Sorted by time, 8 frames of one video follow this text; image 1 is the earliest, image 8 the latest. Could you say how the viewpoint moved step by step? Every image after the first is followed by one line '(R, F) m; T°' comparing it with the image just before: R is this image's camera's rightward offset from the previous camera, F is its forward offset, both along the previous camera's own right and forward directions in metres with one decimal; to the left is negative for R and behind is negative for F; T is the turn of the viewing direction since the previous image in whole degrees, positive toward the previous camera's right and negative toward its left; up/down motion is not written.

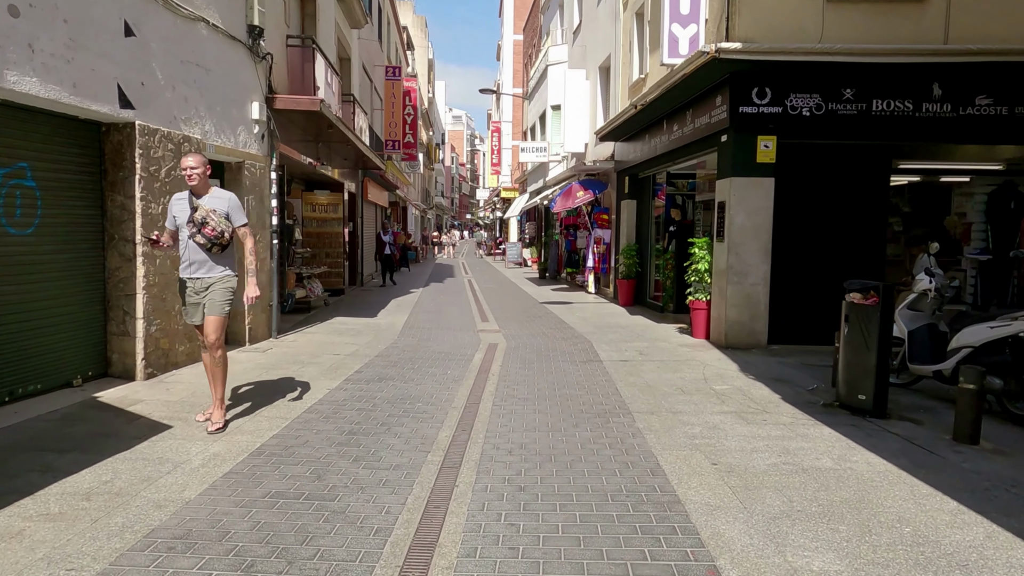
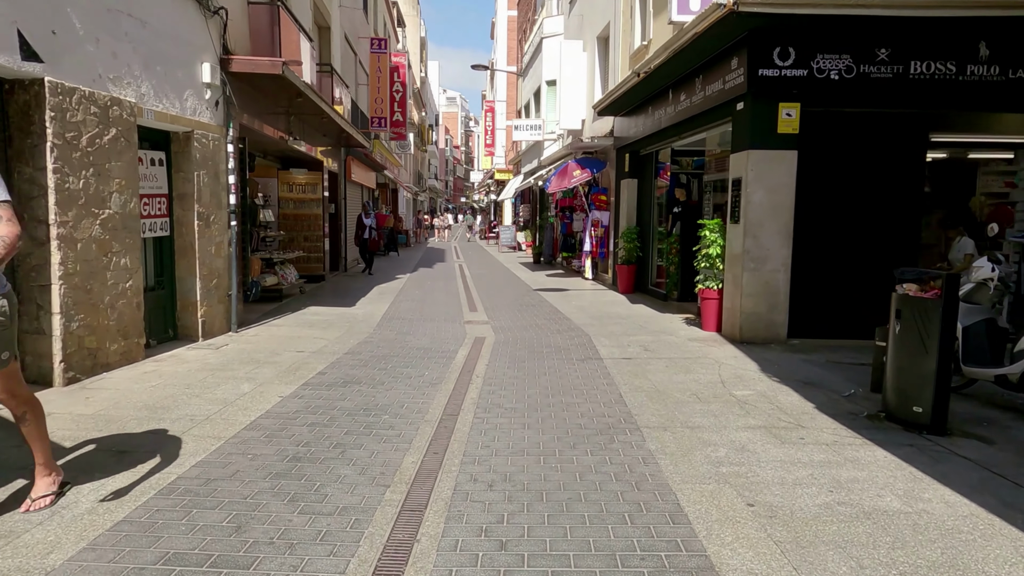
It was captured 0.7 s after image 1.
(+0.1, +1.0) m; 0°
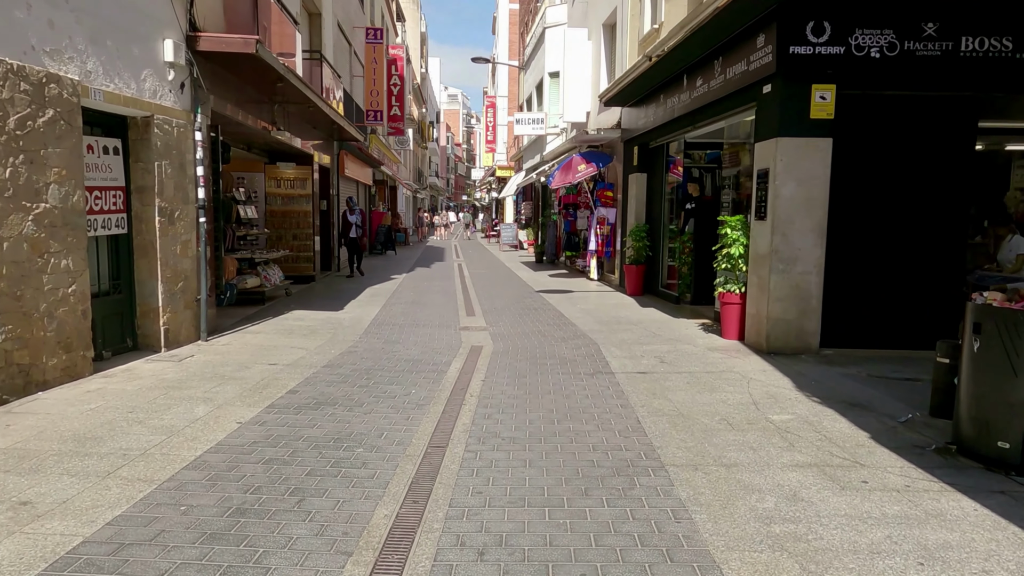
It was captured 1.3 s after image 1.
(0.0, +0.9) m; 0°
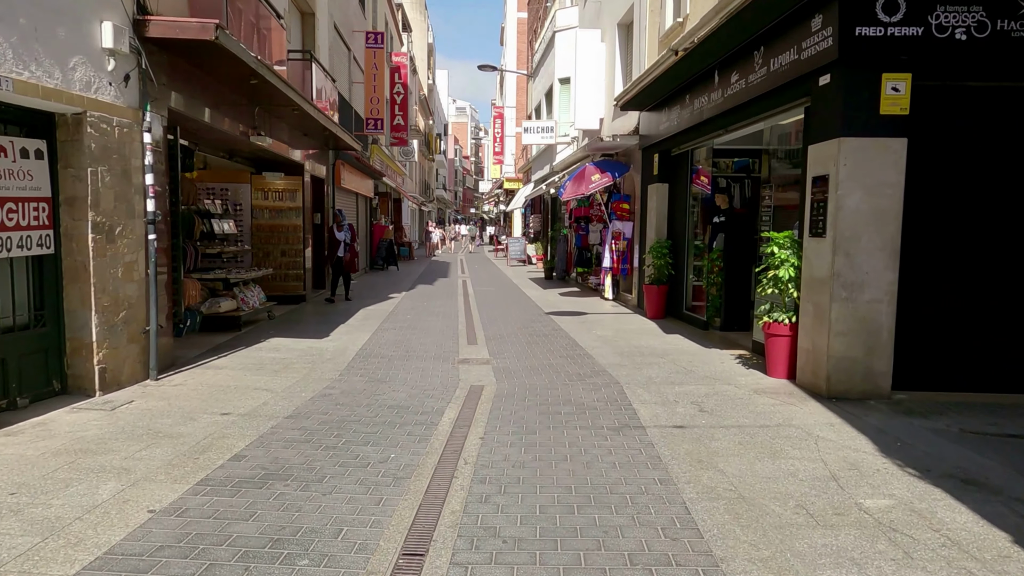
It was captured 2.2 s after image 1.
(0.0, +1.2) m; -1°
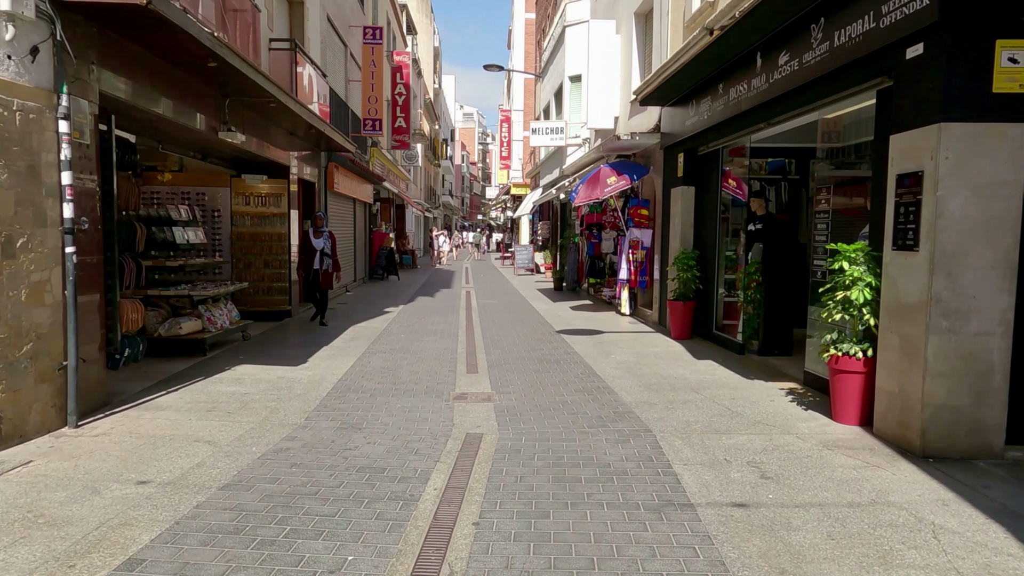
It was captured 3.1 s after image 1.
(0.0, +1.3) m; -1°
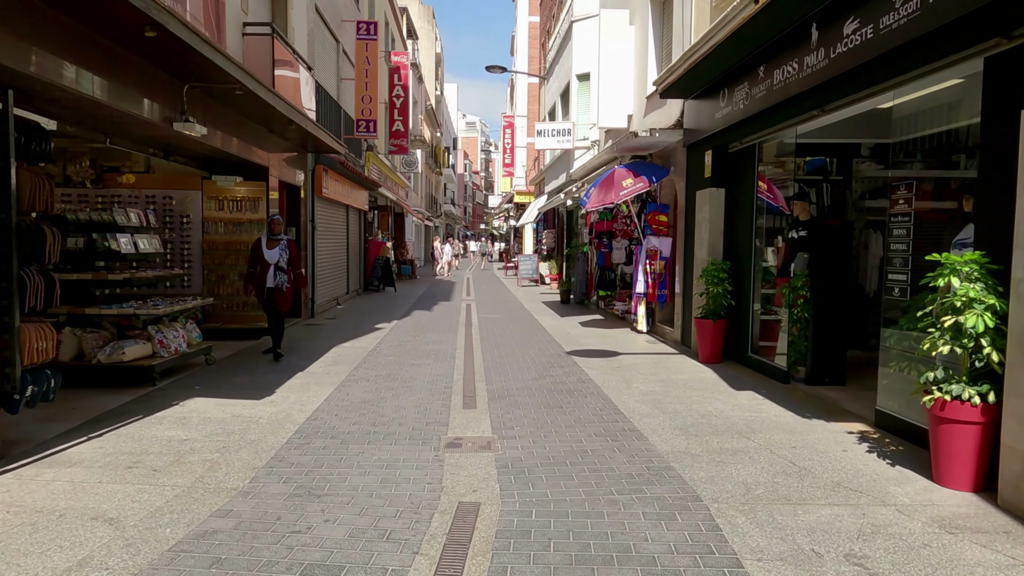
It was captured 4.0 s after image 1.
(0.0, +1.3) m; 0°
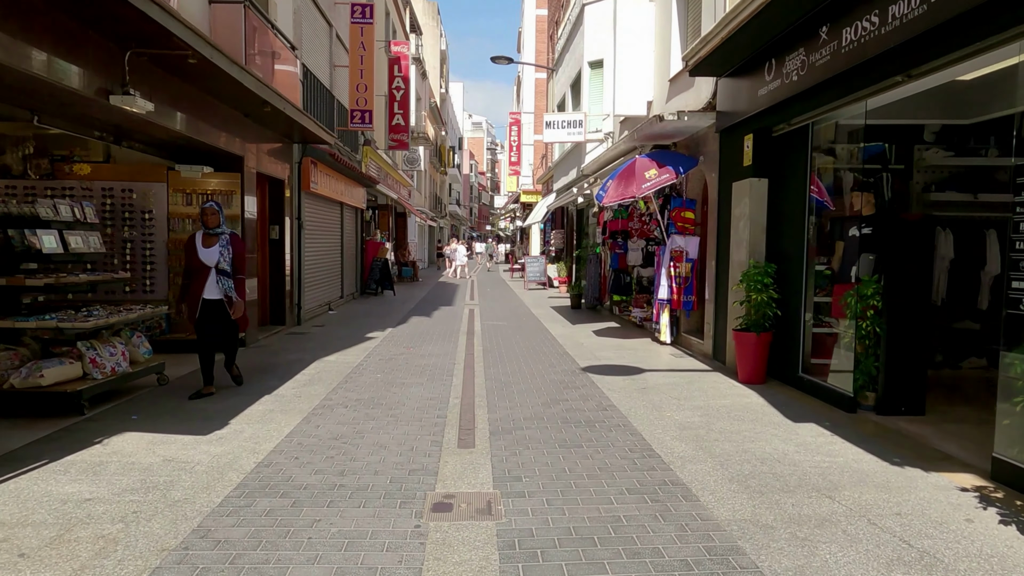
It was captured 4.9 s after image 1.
(0.0, +1.3) m; -1°
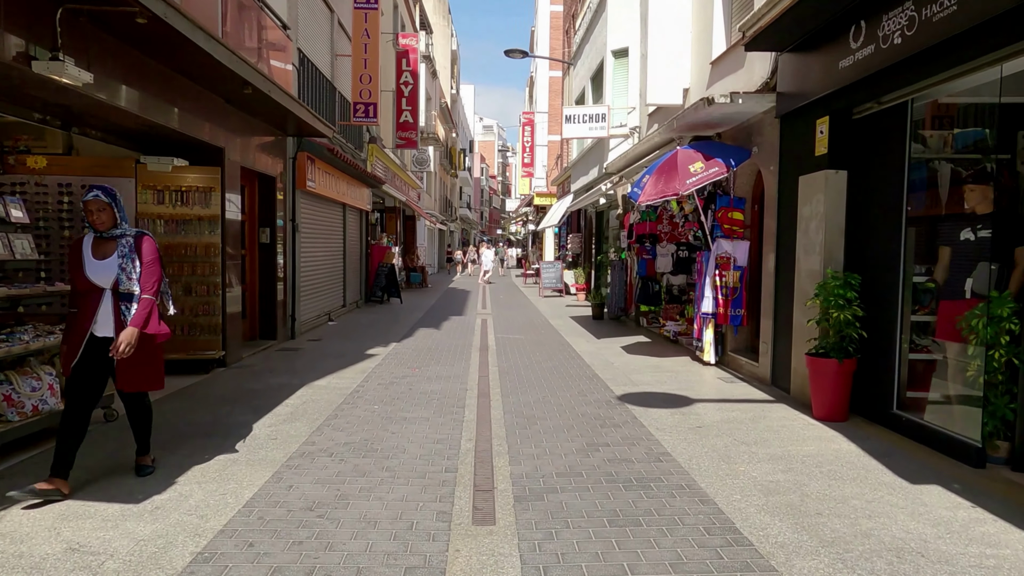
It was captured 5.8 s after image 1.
(-0.1, +1.3) m; -1°
